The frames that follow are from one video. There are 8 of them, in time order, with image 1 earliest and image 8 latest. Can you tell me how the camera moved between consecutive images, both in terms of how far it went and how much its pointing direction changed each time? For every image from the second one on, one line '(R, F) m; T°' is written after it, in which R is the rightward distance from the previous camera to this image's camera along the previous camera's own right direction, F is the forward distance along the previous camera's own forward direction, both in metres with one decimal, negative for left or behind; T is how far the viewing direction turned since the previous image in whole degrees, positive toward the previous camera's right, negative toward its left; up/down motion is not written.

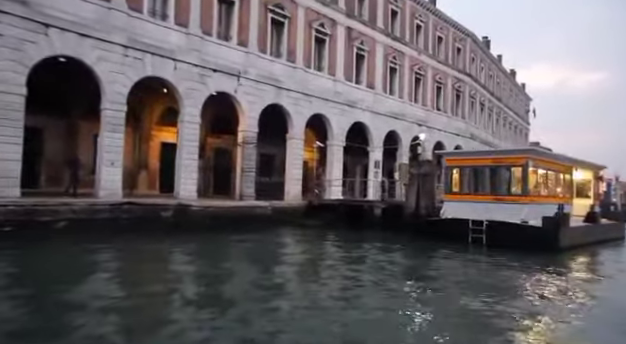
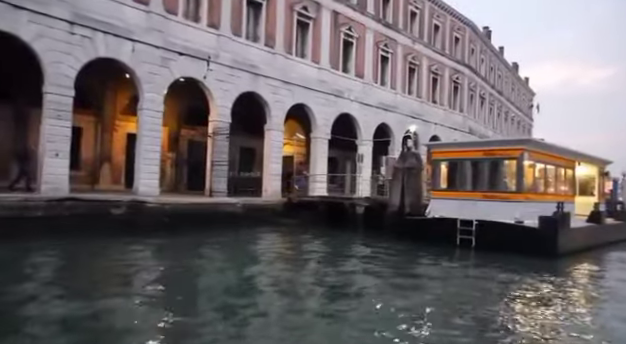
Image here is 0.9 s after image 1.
(+1.0, +1.6) m; -1°
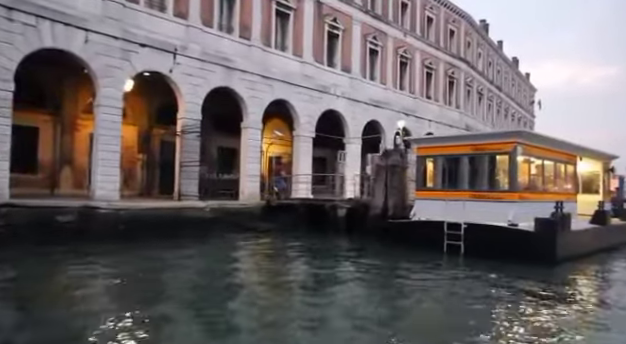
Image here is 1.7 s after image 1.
(+0.9, +1.4) m; 0°
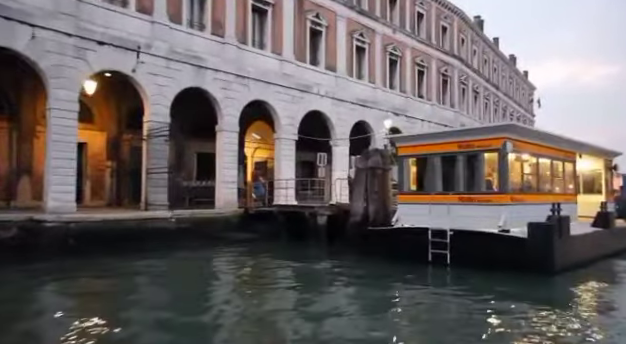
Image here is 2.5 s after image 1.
(+0.8, +1.2) m; 0°
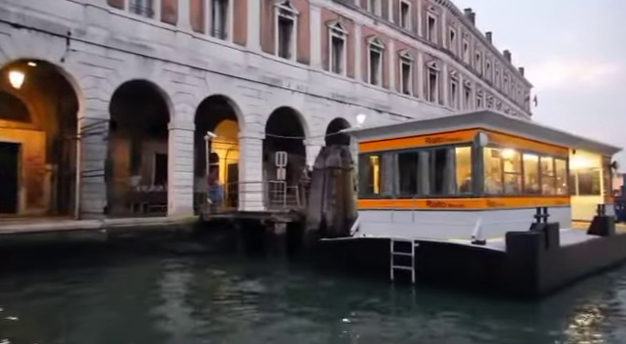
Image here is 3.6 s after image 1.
(+1.2, +1.8) m; 0°
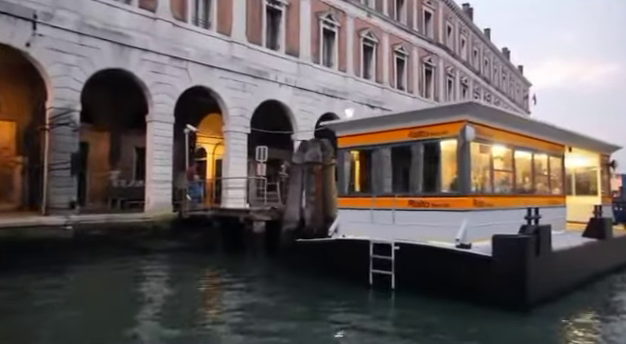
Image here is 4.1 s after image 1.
(+0.5, +0.7) m; 0°
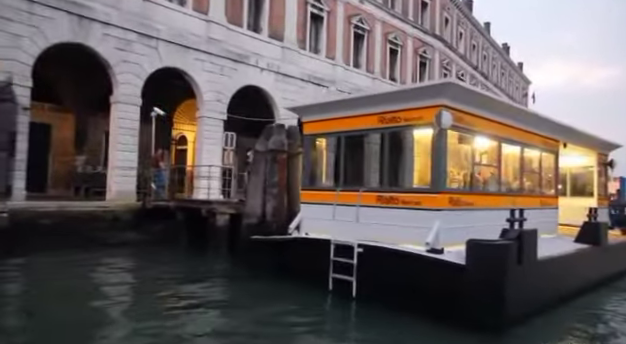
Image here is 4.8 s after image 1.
(+0.7, +1.0) m; 0°
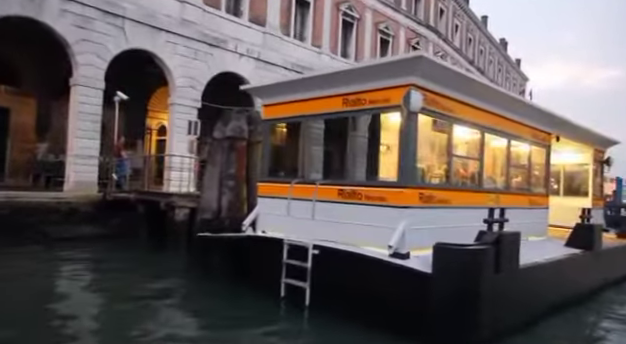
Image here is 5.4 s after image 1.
(+0.6, +1.0) m; 0°
